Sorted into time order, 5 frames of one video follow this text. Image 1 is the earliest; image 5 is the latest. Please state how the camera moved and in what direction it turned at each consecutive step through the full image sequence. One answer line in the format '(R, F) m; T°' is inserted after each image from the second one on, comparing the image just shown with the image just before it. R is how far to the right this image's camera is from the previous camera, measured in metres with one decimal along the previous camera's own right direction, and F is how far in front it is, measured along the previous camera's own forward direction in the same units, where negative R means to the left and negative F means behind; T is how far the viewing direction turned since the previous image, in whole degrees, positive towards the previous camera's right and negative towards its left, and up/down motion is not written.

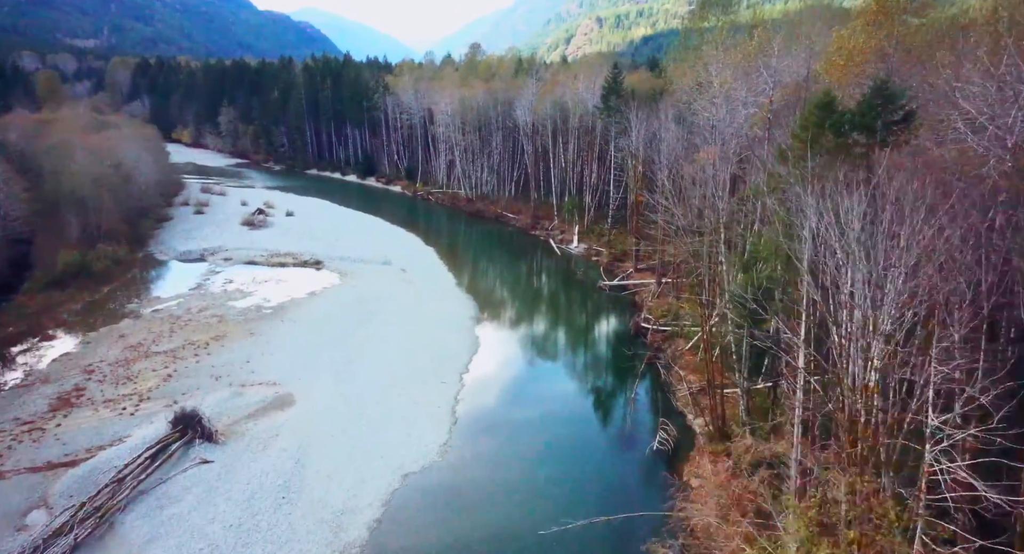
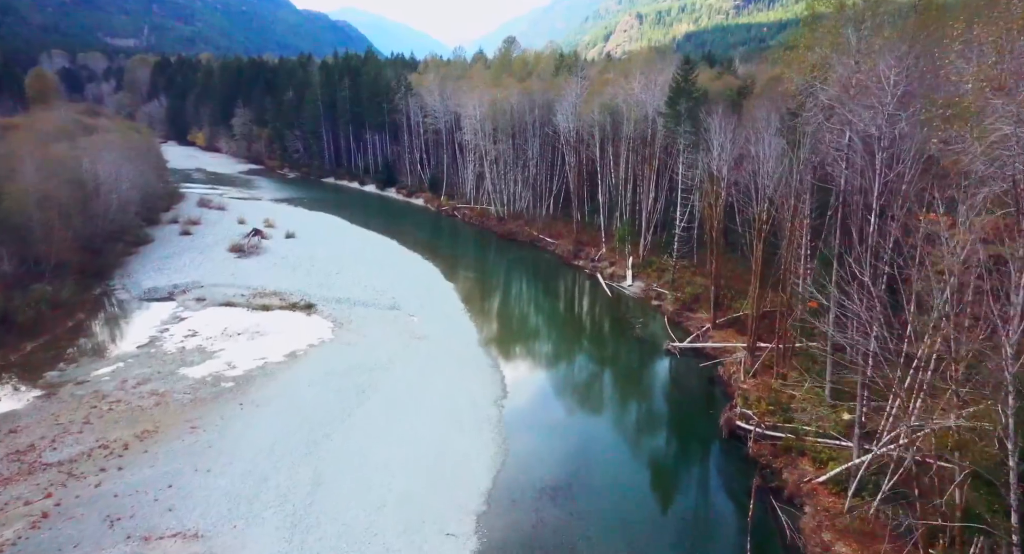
(-0.4, +7.6) m; -3°
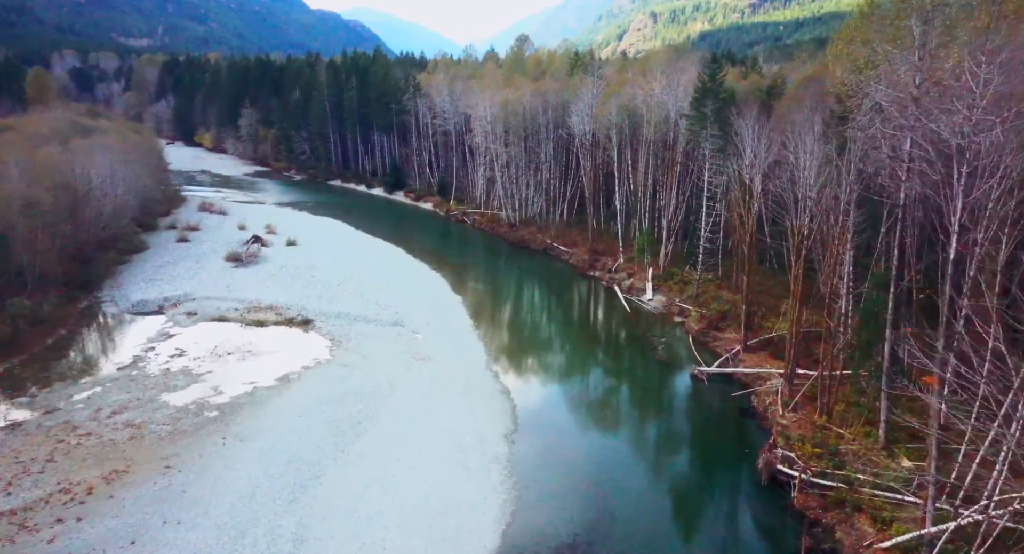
(-0.1, +2.1) m; -1°
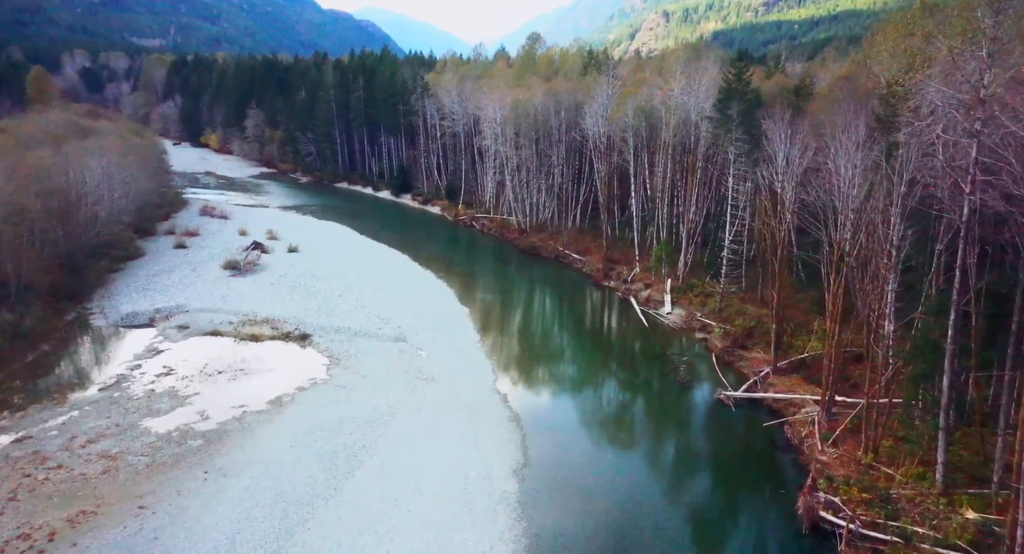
(0.0, +1.7) m; -1°
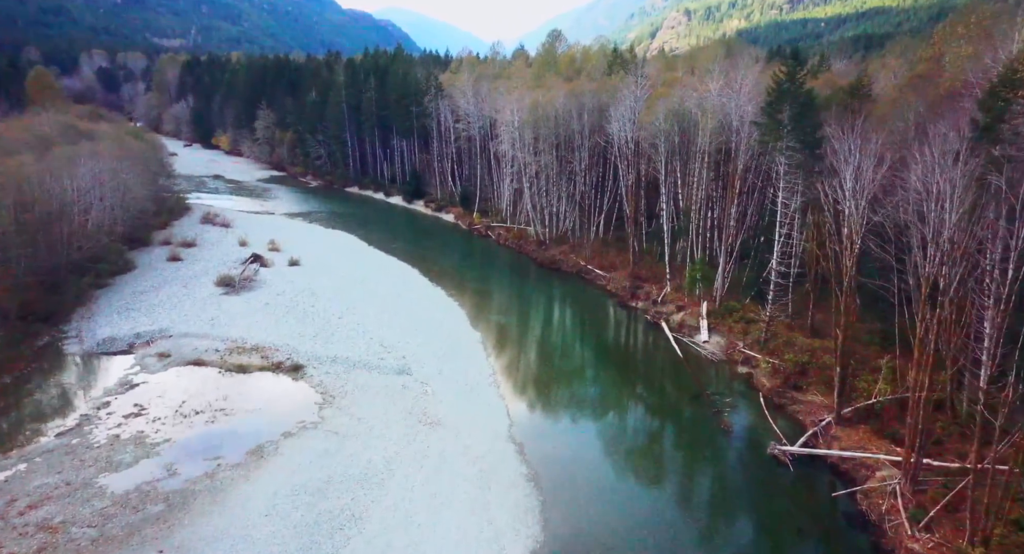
(-0.1, +3.0) m; -2°
